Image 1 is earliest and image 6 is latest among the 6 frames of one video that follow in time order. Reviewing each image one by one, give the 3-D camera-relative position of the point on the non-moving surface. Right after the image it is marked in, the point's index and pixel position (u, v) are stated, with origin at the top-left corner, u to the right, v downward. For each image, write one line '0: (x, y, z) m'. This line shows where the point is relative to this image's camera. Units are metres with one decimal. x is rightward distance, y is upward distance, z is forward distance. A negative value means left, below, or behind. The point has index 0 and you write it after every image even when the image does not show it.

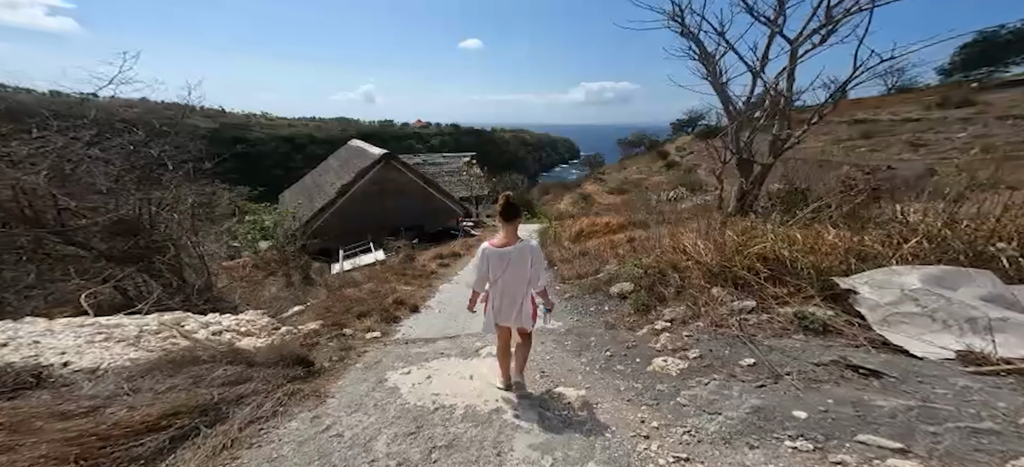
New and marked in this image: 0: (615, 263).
0: (+2.1, -0.6, +8.4) m
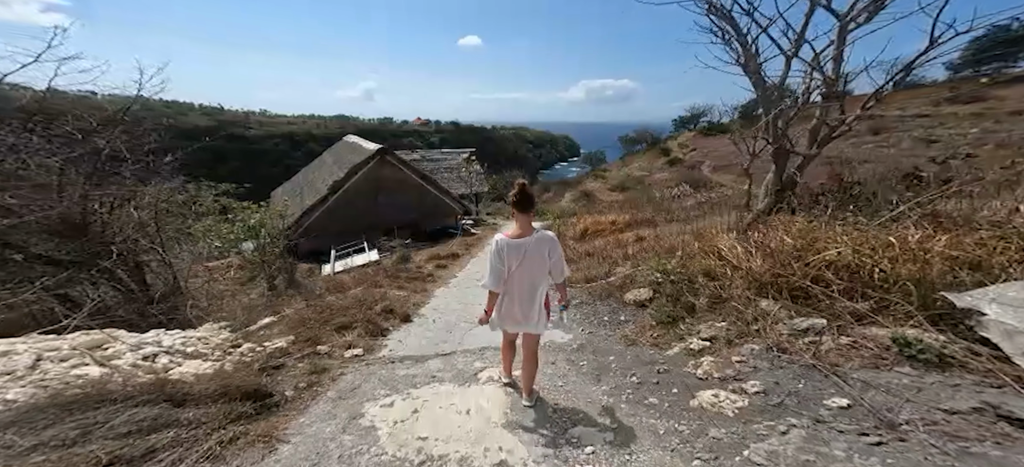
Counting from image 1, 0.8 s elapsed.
0: (+2.1, -0.6, +7.7) m
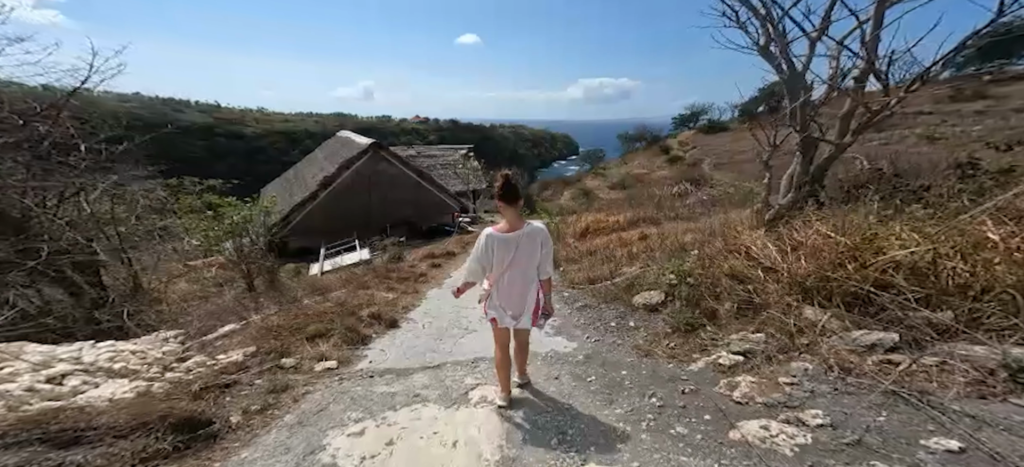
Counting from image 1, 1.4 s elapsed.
0: (+2.1, -0.6, +7.2) m
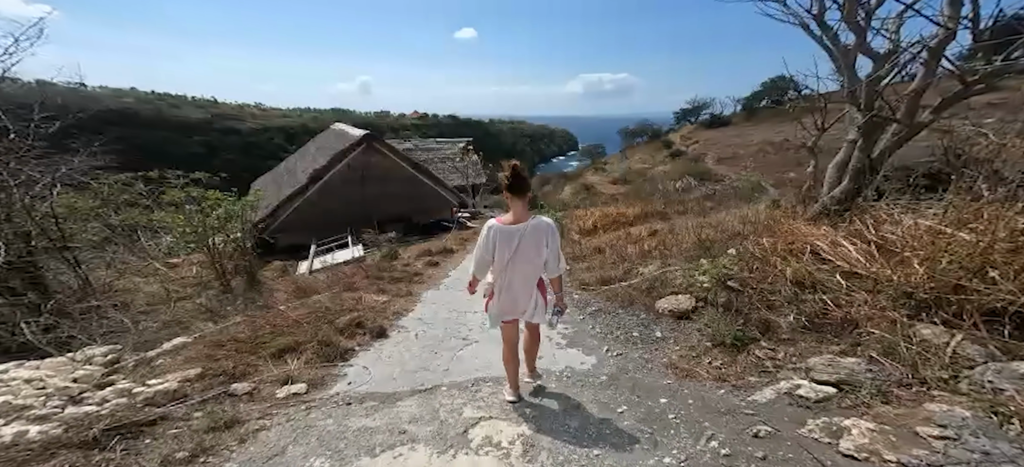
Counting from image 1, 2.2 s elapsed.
0: (+2.1, -0.5, +6.5) m
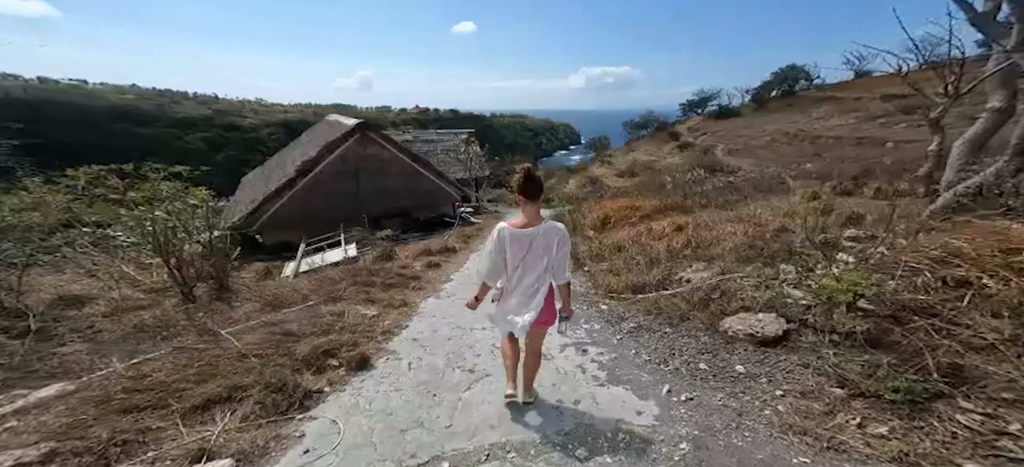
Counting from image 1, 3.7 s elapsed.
0: (+2.3, -0.4, +5.5) m
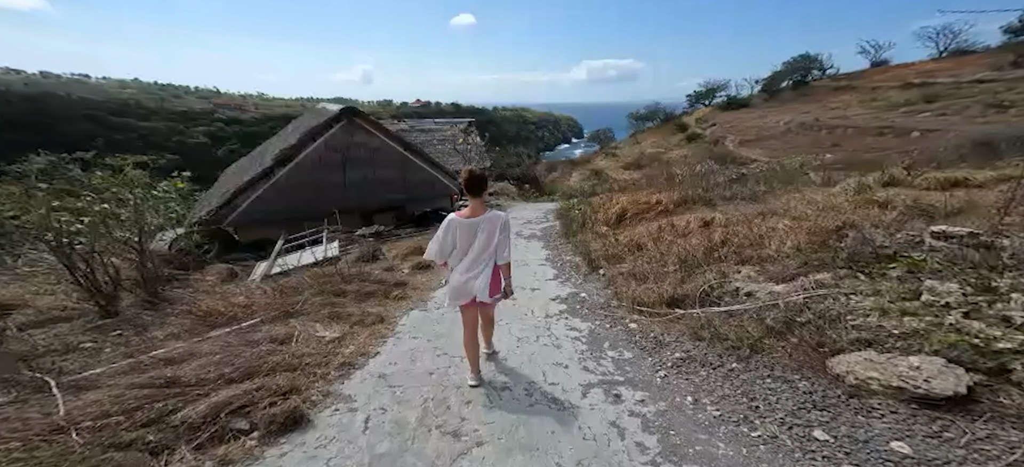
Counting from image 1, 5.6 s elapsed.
0: (+2.3, -0.4, +4.3) m
